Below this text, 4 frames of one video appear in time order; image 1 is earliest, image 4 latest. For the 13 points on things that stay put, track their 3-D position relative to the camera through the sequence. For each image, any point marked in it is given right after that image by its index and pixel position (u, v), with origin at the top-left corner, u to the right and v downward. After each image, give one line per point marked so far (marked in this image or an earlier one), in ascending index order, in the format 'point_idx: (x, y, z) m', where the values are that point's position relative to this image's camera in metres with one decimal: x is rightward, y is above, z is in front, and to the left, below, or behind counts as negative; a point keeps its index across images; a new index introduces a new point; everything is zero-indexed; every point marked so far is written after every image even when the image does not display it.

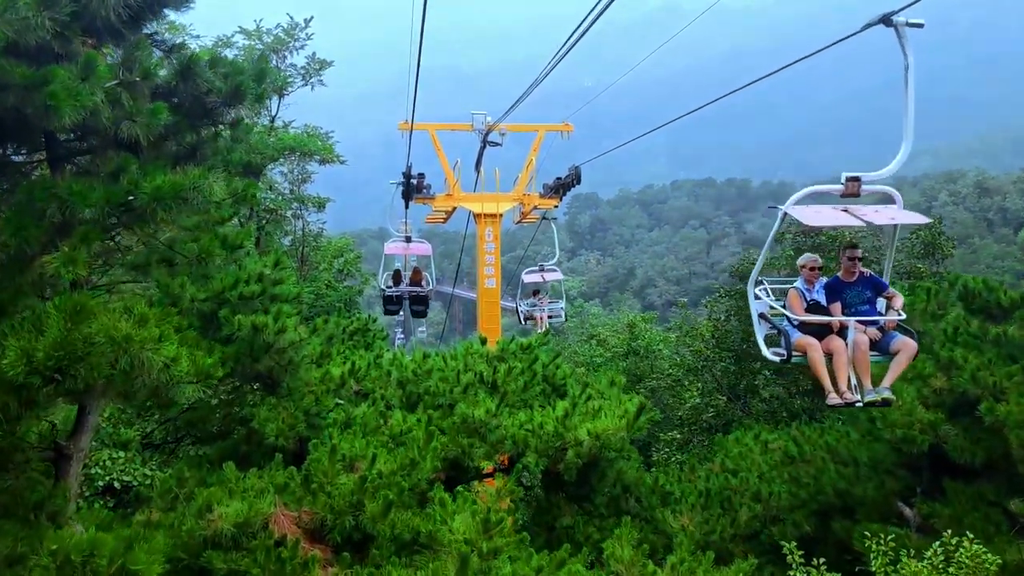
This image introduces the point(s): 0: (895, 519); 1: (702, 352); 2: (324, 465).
0: (+2.6, -1.6, +6.0) m
1: (+2.1, -0.7, +9.5) m
2: (-0.9, -0.9, +4.3) m
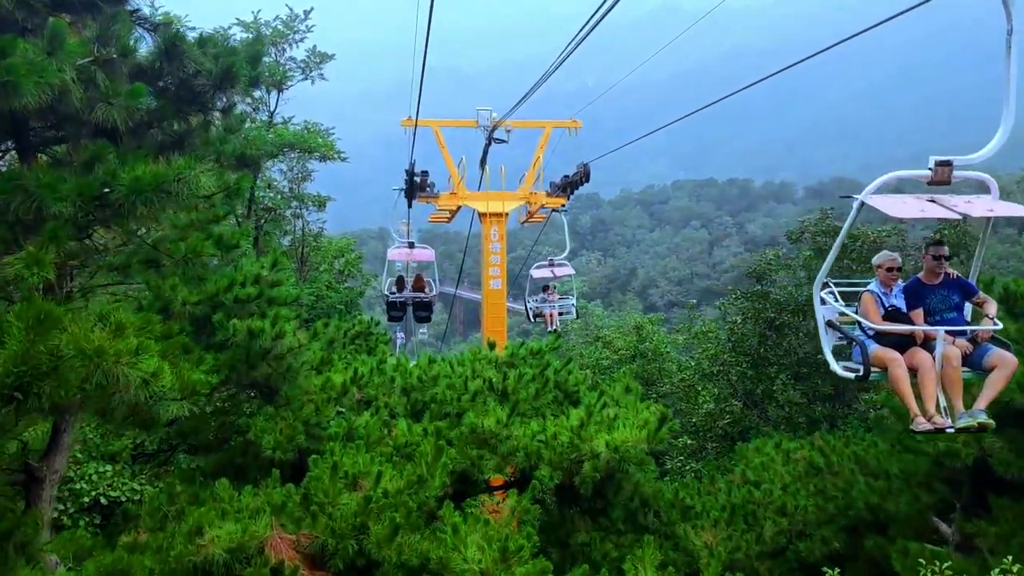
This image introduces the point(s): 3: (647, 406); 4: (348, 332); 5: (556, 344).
0: (+2.7, -1.6, +5.7) m
1: (+2.1, -0.7, +9.1) m
2: (-0.9, -0.9, +4.0) m
3: (+1.0, -0.8, +6.1) m
4: (-1.4, -0.4, +7.6) m
5: (+0.4, -0.5, +7.1) m
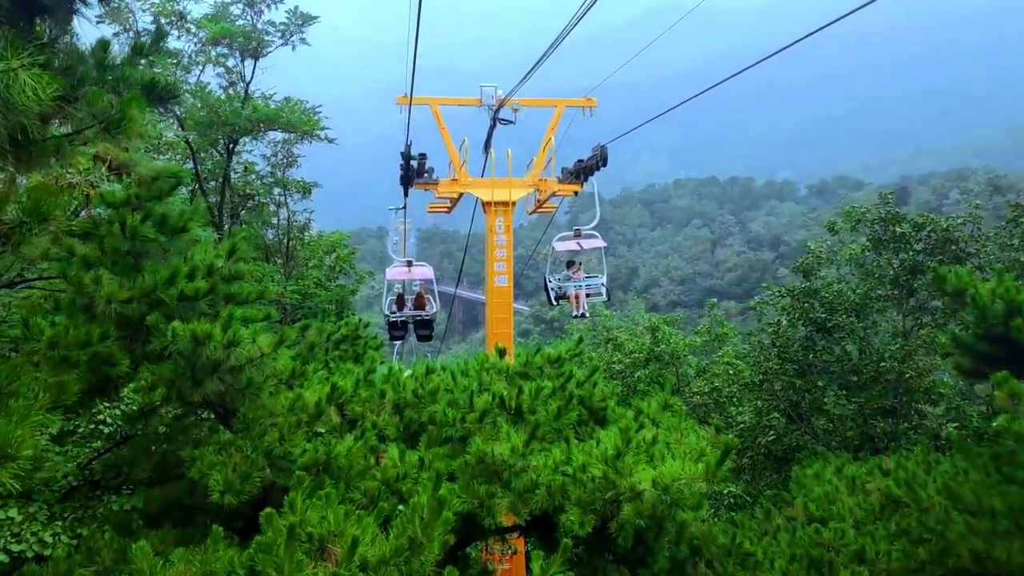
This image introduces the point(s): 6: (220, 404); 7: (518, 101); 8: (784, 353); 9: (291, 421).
0: (+2.8, -1.6, +4.6) m
1: (+2.2, -0.7, +8.0) m
2: (-0.8, -0.9, +2.9) m
3: (+1.0, -0.8, +5.0) m
4: (-1.3, -0.3, +6.5) m
5: (+0.4, -0.4, +6.0) m
6: (-1.4, -0.6, +4.2) m
7: (+0.1, +2.3, +10.6) m
8: (+2.4, -0.6, +7.6) m
9: (-1.1, -0.7, +4.3) m
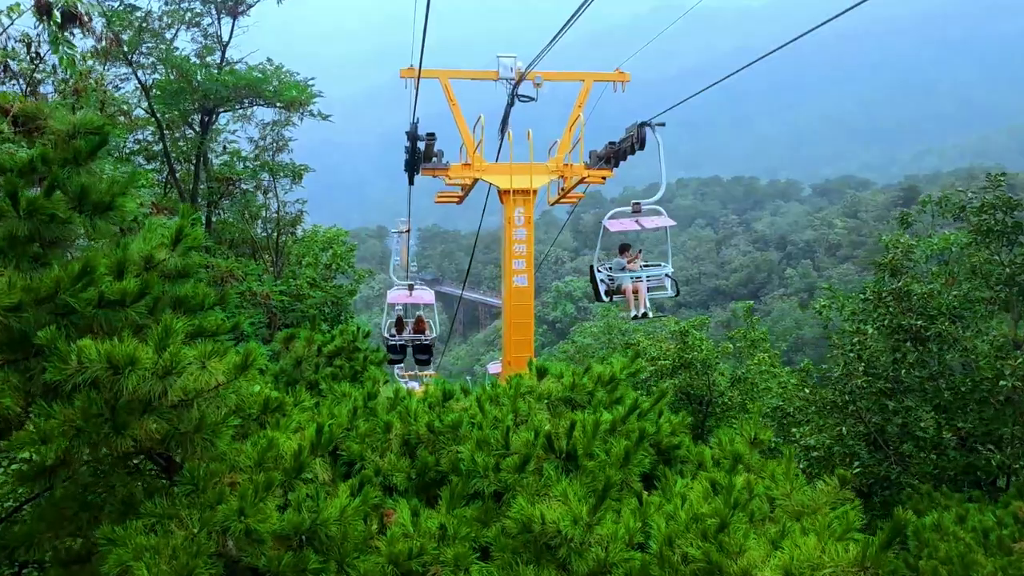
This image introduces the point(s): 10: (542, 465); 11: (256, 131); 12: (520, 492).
0: (+3.0, -1.6, +3.3) m
1: (+2.4, -0.7, +6.7) m
2: (-0.5, -0.9, +1.6) m
3: (+1.3, -0.8, +3.8) m
4: (-1.1, -0.4, +5.2) m
5: (+0.7, -0.4, +4.8) m
6: (-1.2, -0.6, +3.0) m
7: (+0.3, +2.3, +9.3) m
8: (+2.6, -0.6, +6.3) m
9: (-0.9, -0.7, +3.0) m
10: (+0.1, -0.7, +3.6) m
11: (-2.7, +1.7, +9.2) m
12: (0.0, -0.8, +3.4) m
